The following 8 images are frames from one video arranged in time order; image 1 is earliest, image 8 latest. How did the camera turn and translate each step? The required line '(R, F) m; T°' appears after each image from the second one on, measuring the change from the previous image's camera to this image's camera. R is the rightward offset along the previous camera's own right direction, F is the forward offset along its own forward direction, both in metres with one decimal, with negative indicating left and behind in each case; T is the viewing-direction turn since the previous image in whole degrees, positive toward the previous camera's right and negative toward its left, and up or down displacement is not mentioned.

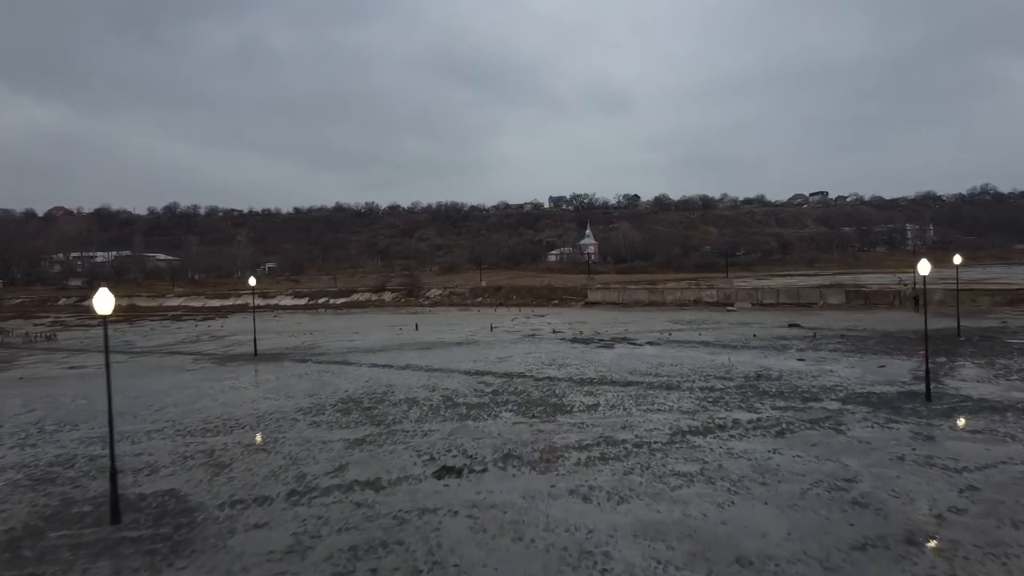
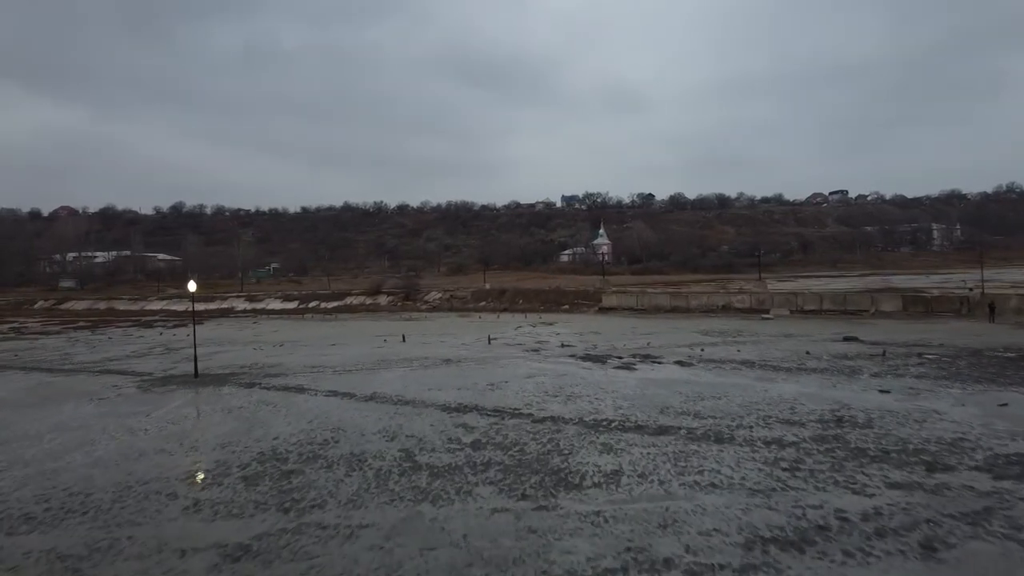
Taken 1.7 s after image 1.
(+0.4, +4.7) m; -1°
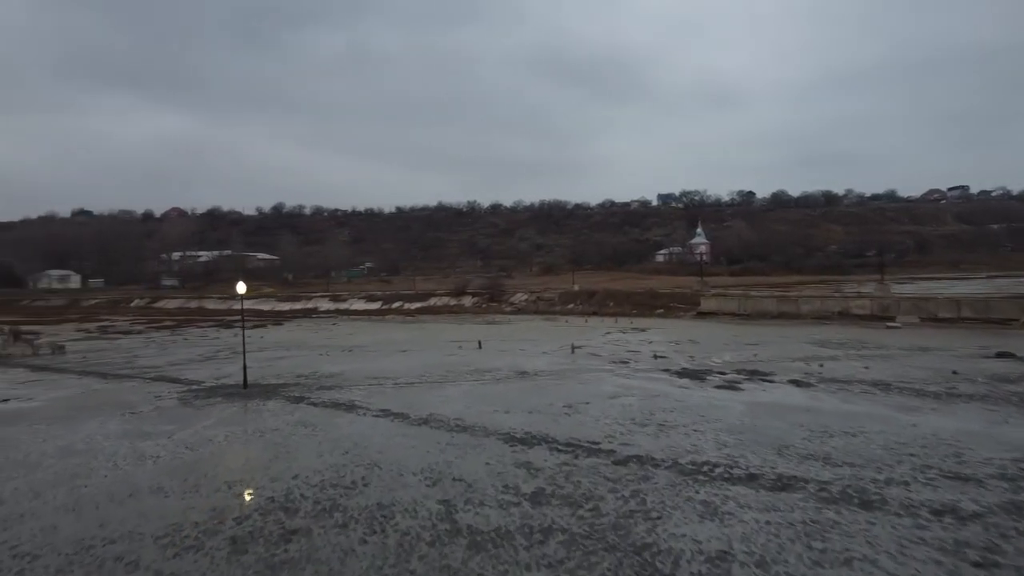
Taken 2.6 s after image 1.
(+0.2, +2.7) m; -7°
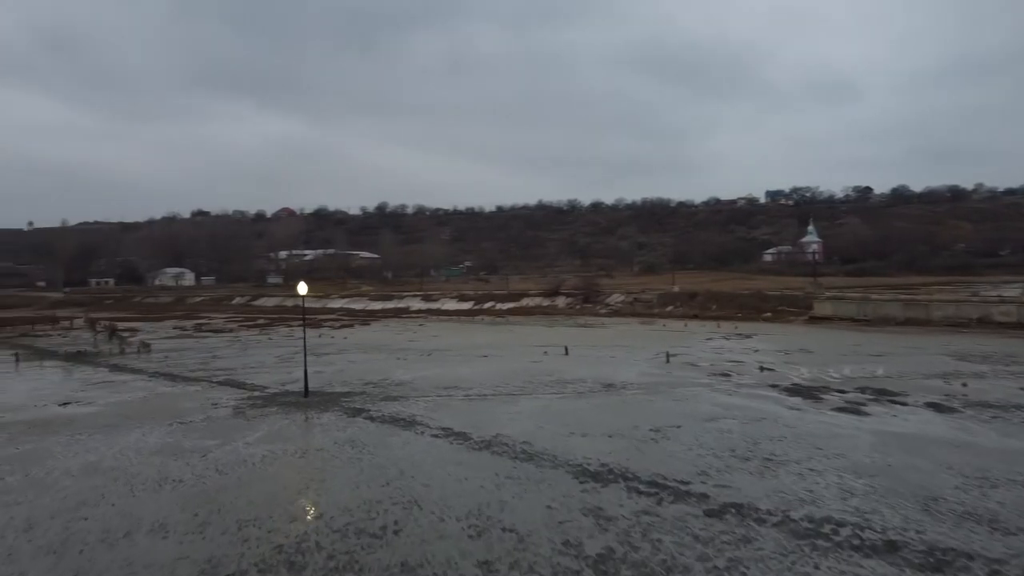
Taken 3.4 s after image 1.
(+0.4, +2.0) m; -7°
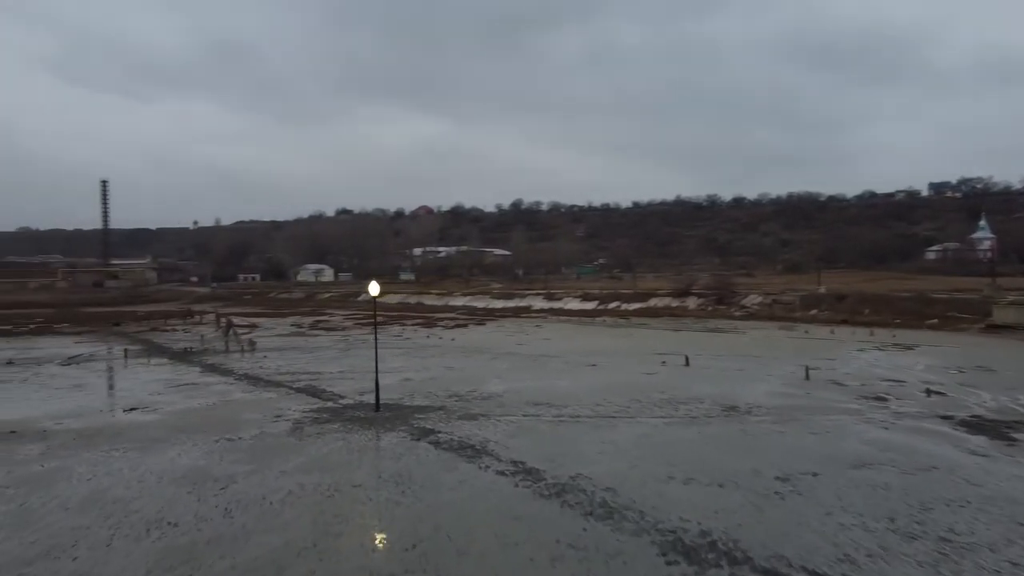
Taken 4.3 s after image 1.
(+0.7, +2.6) m; -10°
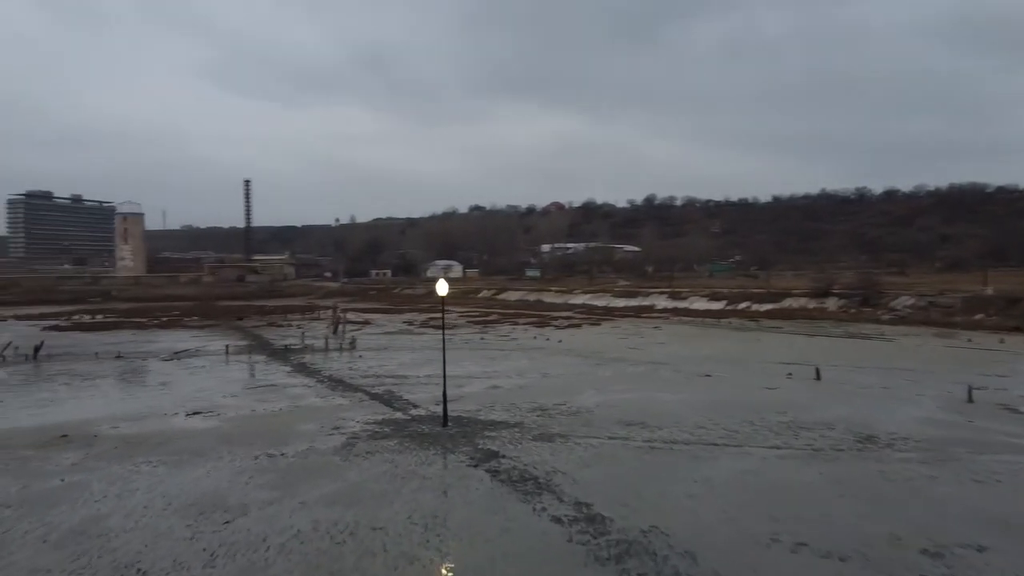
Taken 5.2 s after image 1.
(+0.8, +2.1) m; -10°
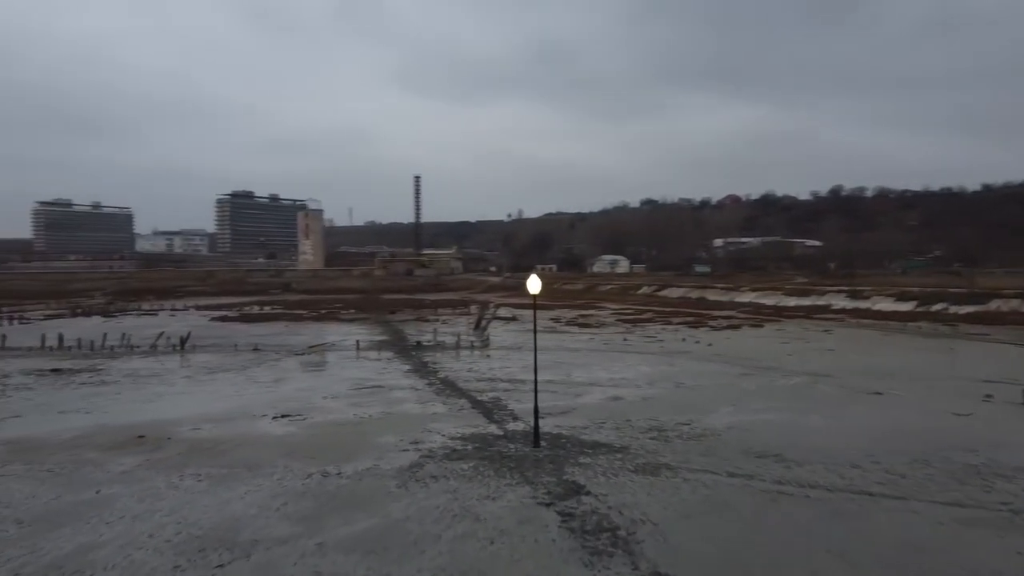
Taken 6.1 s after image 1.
(+1.0, +2.2) m; -12°
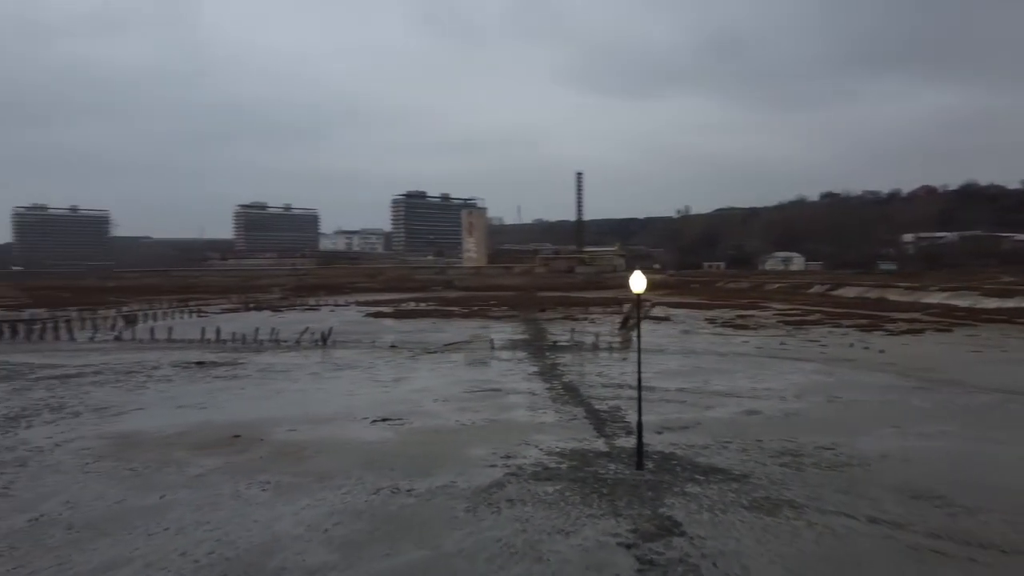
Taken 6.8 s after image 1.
(+0.9, +1.4) m; -12°
